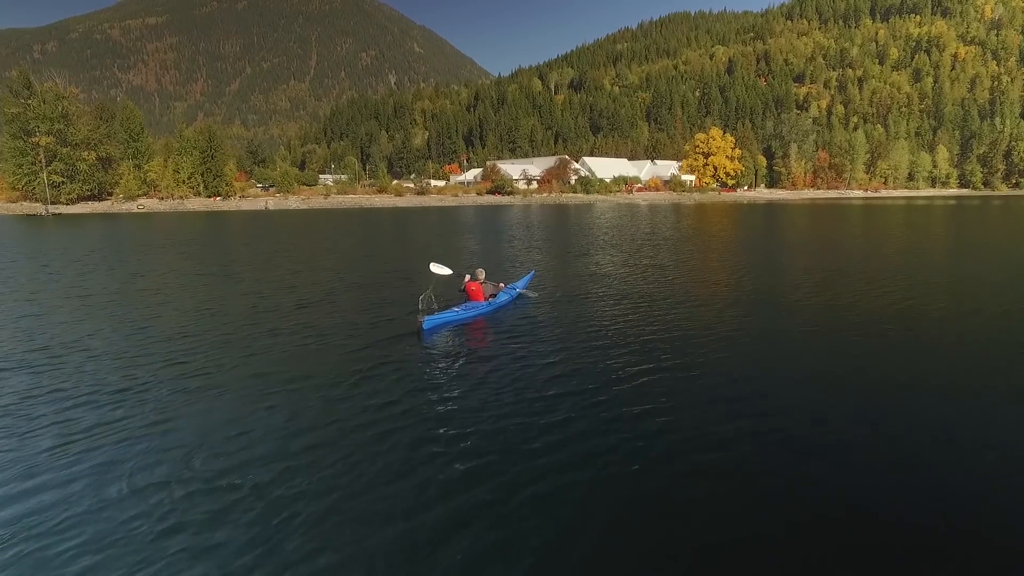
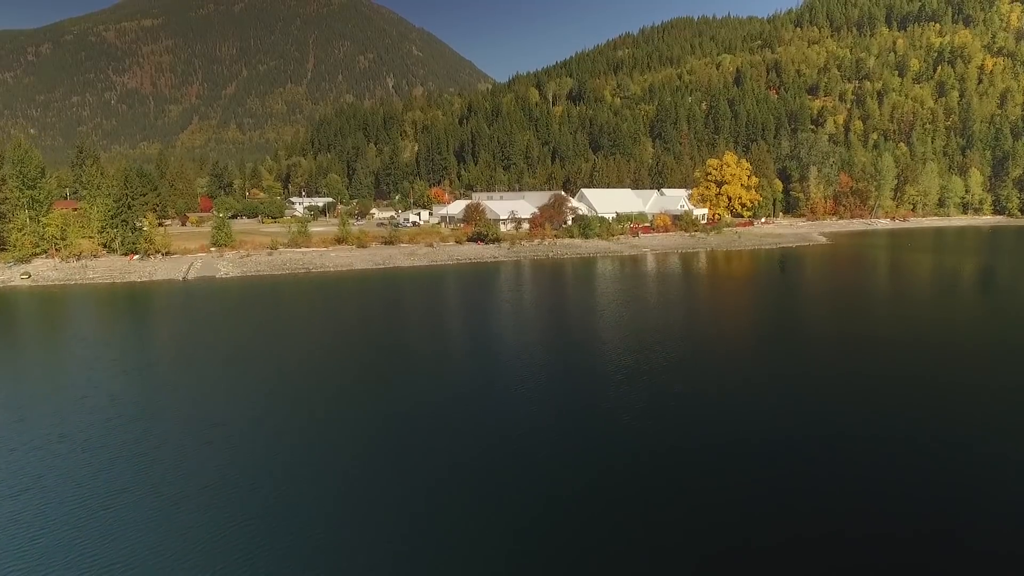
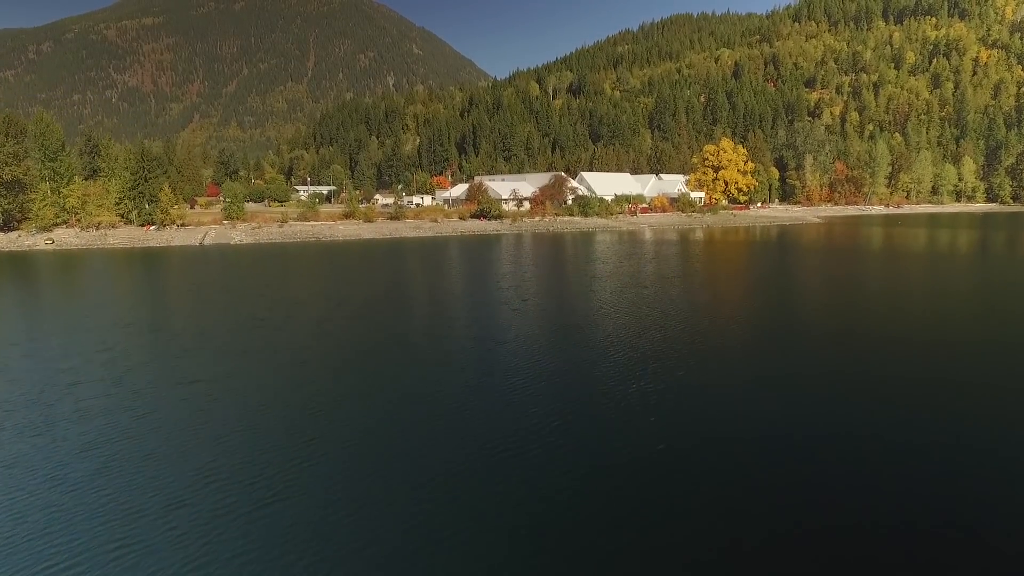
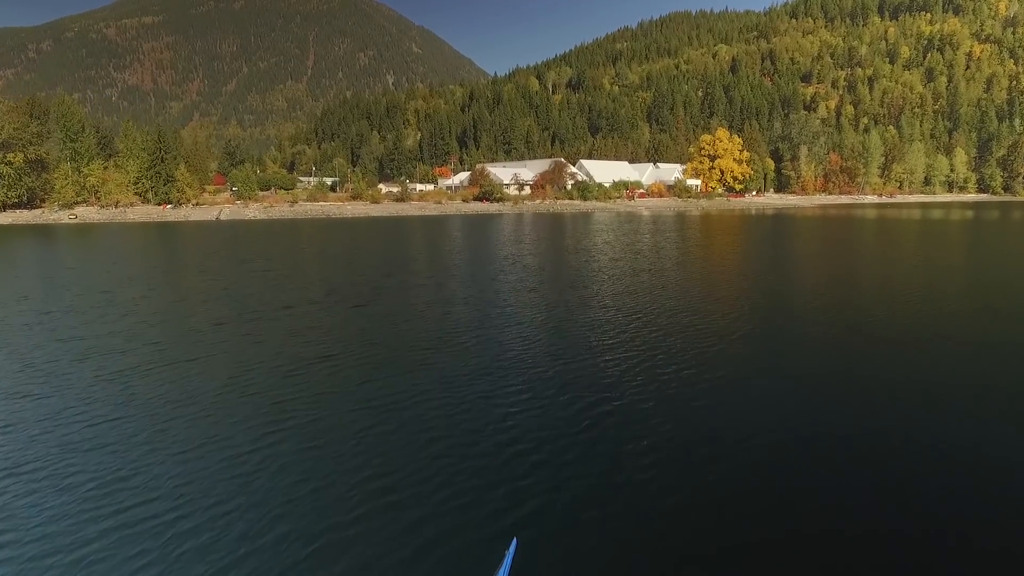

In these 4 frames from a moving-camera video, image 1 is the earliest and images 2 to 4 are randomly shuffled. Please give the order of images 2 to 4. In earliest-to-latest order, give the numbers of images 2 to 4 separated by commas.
4, 3, 2
